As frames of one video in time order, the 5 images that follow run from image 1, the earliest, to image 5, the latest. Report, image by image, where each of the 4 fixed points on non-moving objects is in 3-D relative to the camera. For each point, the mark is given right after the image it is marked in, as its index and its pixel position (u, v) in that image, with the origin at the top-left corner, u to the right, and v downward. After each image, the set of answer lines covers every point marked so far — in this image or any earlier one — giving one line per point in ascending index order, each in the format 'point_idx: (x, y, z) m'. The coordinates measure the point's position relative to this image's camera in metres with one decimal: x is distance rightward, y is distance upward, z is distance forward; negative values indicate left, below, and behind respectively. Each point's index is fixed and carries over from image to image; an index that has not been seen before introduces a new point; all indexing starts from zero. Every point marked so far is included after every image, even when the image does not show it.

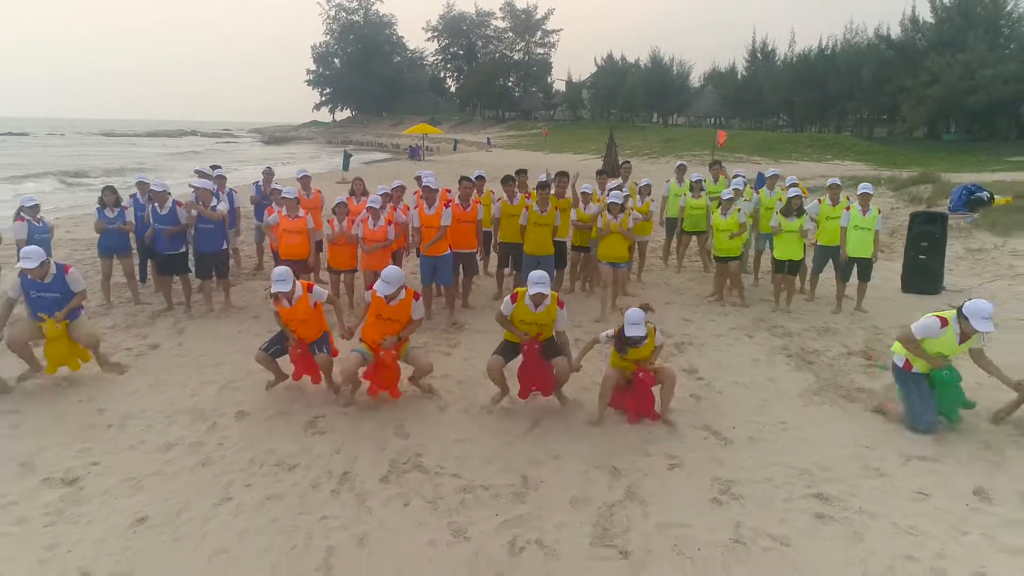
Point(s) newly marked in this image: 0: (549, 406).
0: (+0.2, -0.8, +5.2) m
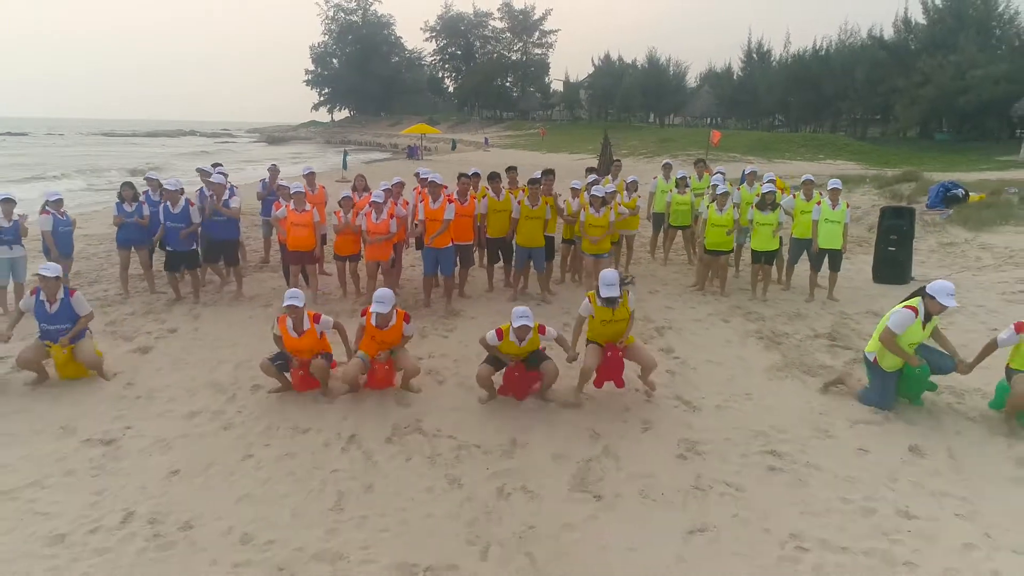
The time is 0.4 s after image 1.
0: (+0.2, -0.7, +5.7) m
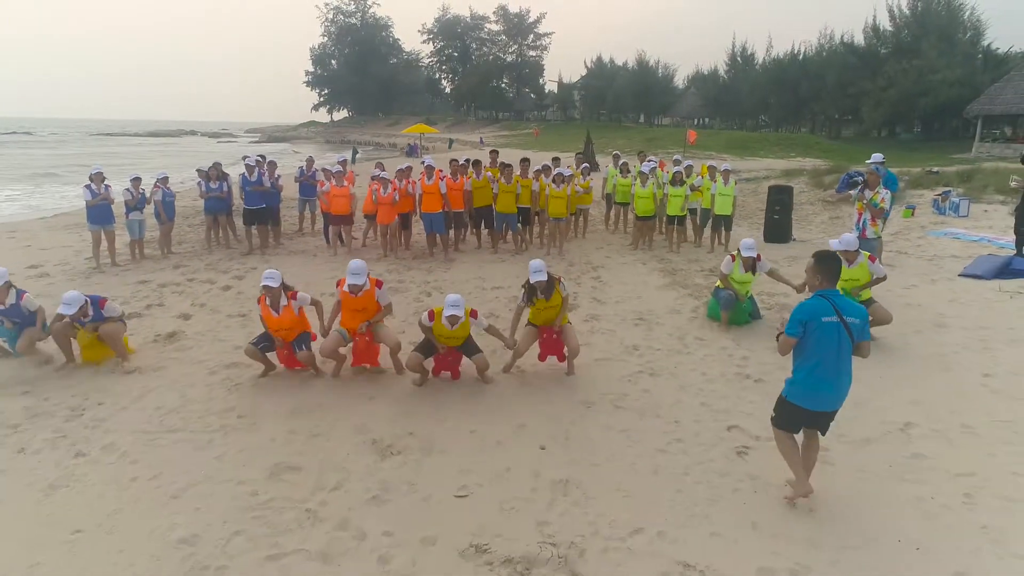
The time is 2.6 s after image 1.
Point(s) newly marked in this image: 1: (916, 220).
0: (-0.1, 0.0, +8.8) m
1: (+6.8, +1.1, +12.5) m
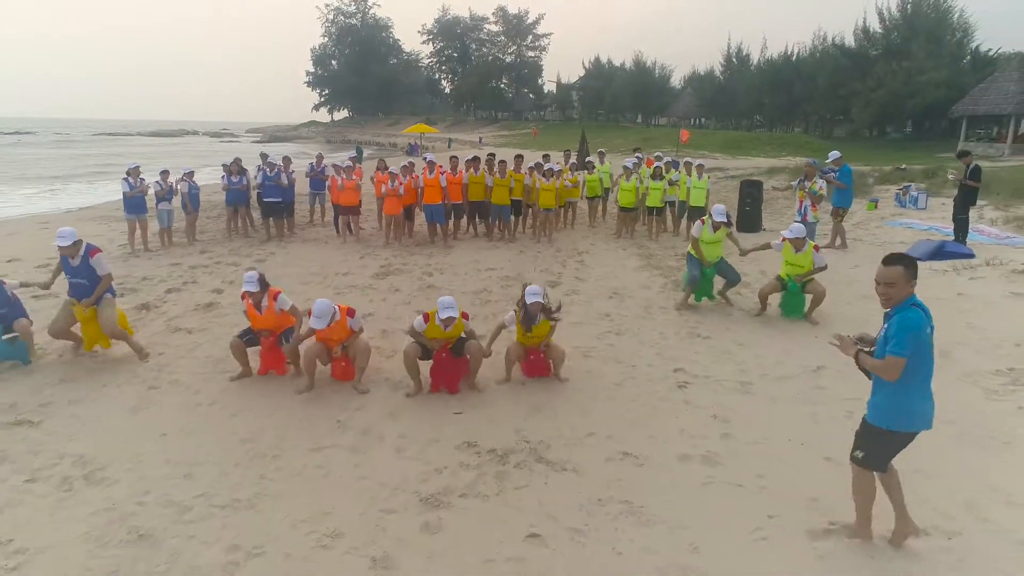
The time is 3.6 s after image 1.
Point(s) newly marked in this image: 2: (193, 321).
0: (-0.2, +0.2, +9.9) m
1: (+6.7, +1.4, +13.6) m
2: (-3.2, -0.3, +7.4) m
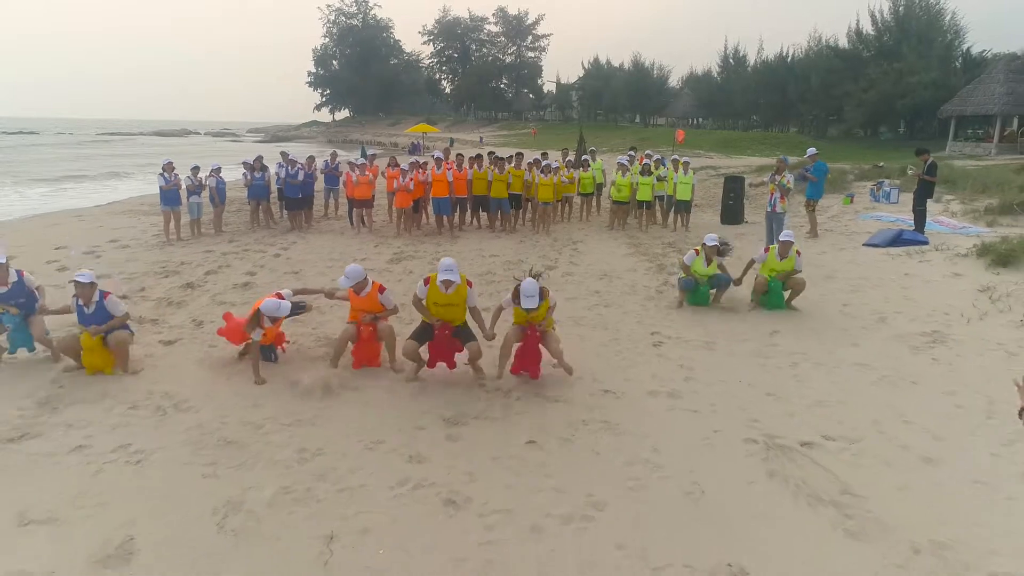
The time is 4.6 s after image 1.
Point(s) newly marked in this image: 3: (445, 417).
0: (-0.2, +0.4, +10.9) m
1: (+6.7, +1.6, +14.7) m
2: (-3.1, -0.1, +8.4) m
3: (-0.4, -0.9, +5.0) m
